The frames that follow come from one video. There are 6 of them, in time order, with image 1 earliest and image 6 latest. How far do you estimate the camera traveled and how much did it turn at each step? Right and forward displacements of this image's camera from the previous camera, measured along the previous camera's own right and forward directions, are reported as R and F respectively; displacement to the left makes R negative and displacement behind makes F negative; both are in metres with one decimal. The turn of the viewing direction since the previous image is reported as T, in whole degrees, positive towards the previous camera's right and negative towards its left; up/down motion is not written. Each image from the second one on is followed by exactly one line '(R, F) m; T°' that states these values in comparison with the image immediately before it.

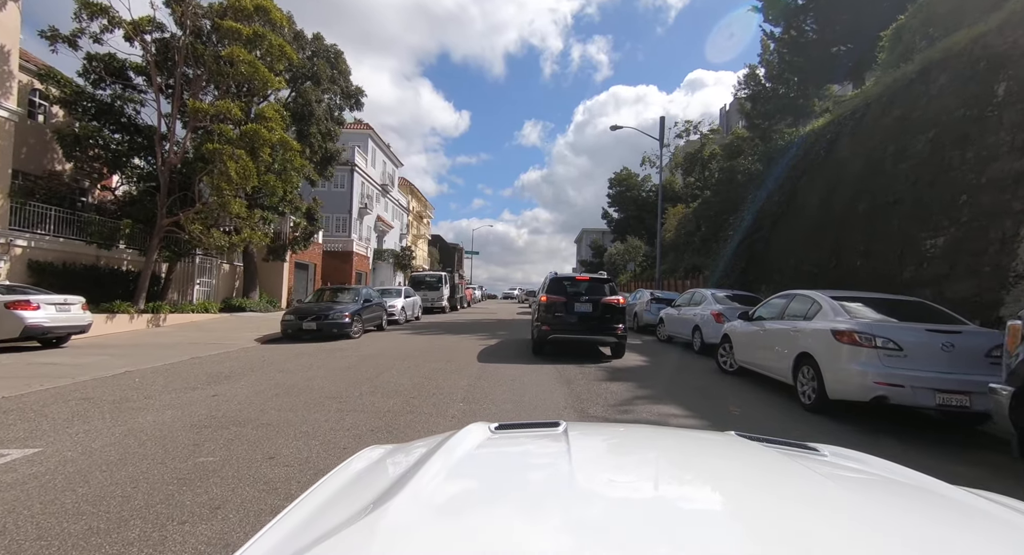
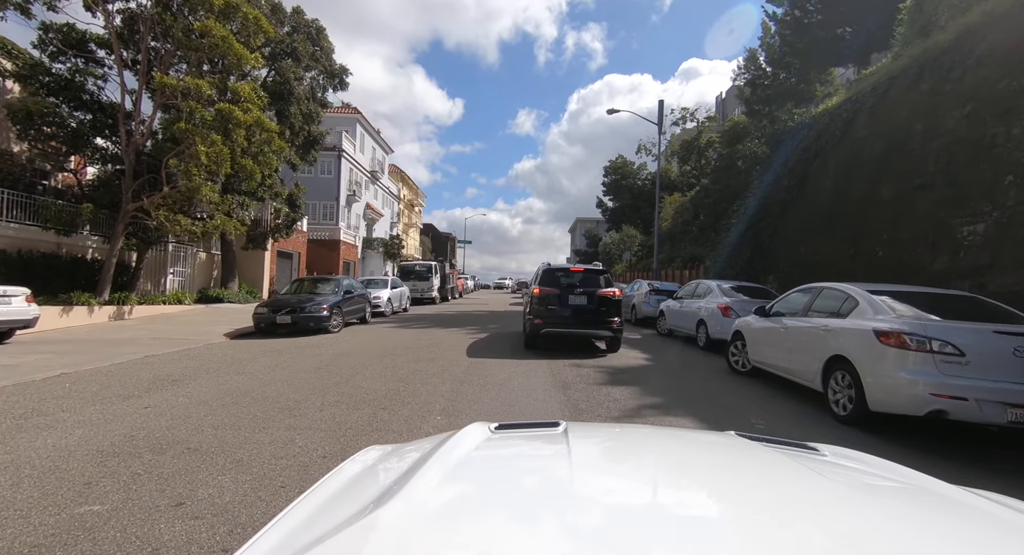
(0.0, +0.7) m; +1°
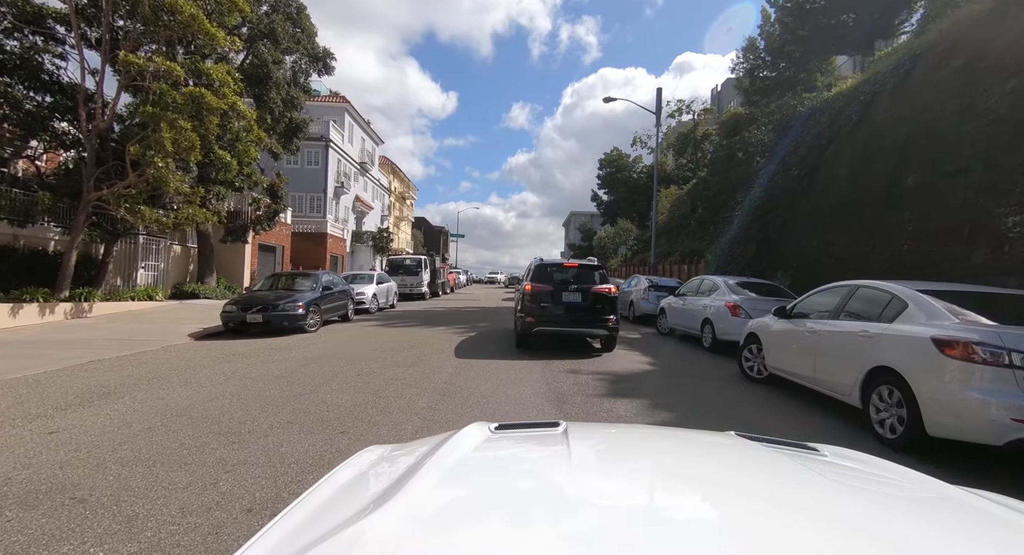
(0.0, +0.7) m; +1°
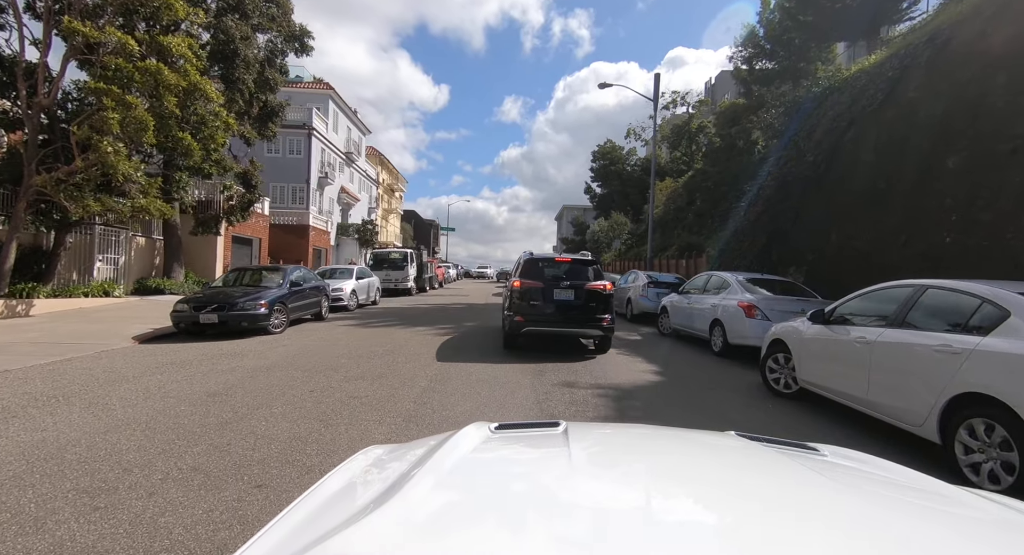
(+0.1, +0.9) m; +1°
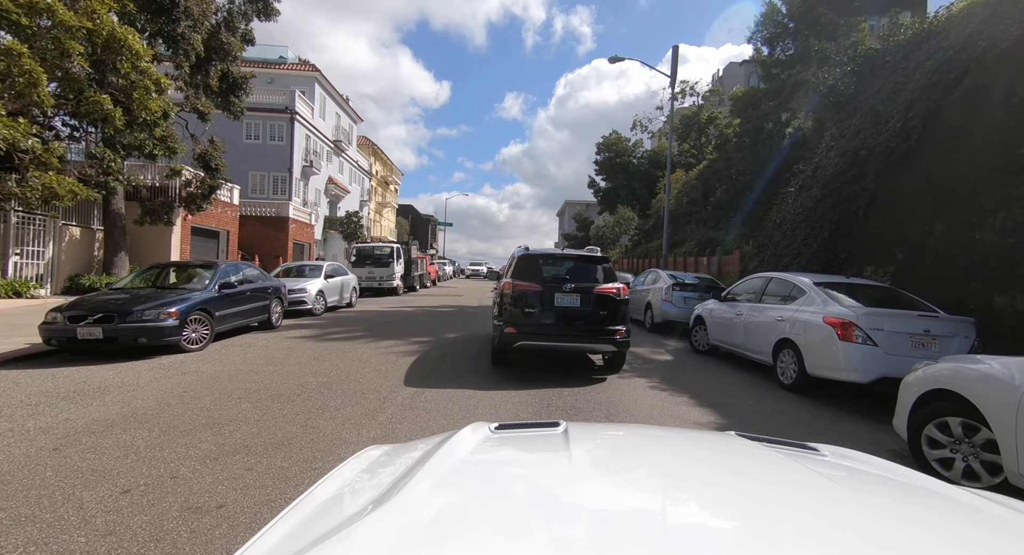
(+0.1, +2.0) m; 0°
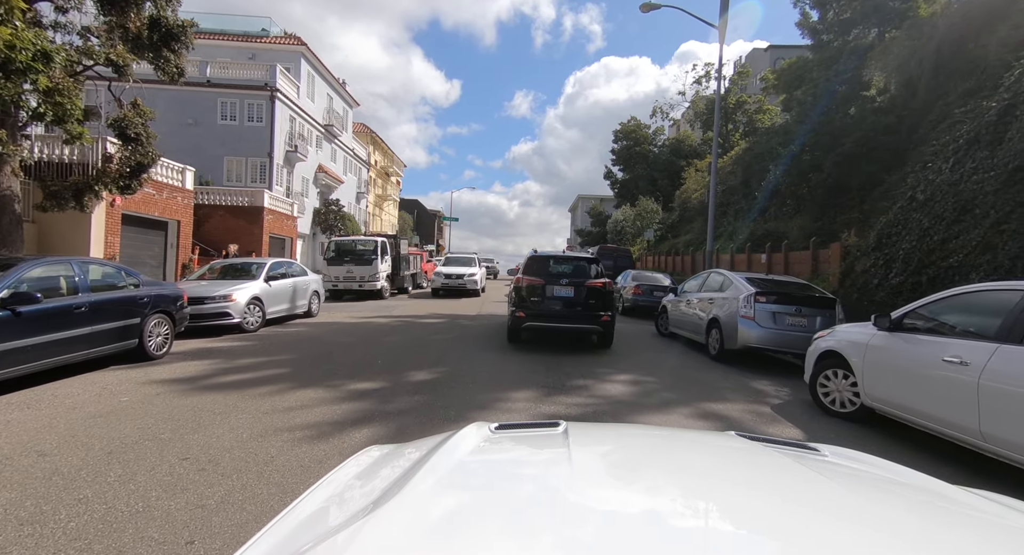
(+0.1, +3.0) m; -1°
